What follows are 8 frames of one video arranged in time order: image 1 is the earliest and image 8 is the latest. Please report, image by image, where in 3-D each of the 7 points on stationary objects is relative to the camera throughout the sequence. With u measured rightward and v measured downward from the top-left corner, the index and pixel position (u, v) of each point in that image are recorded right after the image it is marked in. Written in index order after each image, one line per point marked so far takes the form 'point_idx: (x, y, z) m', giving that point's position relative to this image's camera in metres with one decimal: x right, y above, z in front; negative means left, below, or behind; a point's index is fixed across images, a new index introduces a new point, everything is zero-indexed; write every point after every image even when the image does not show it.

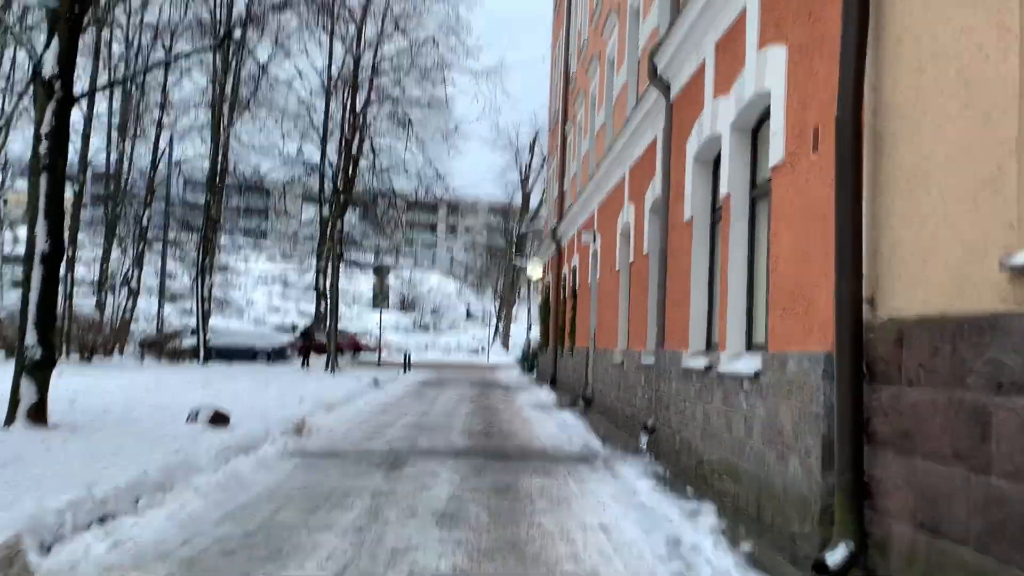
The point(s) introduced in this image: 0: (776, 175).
0: (+1.7, +0.7, +5.4) m
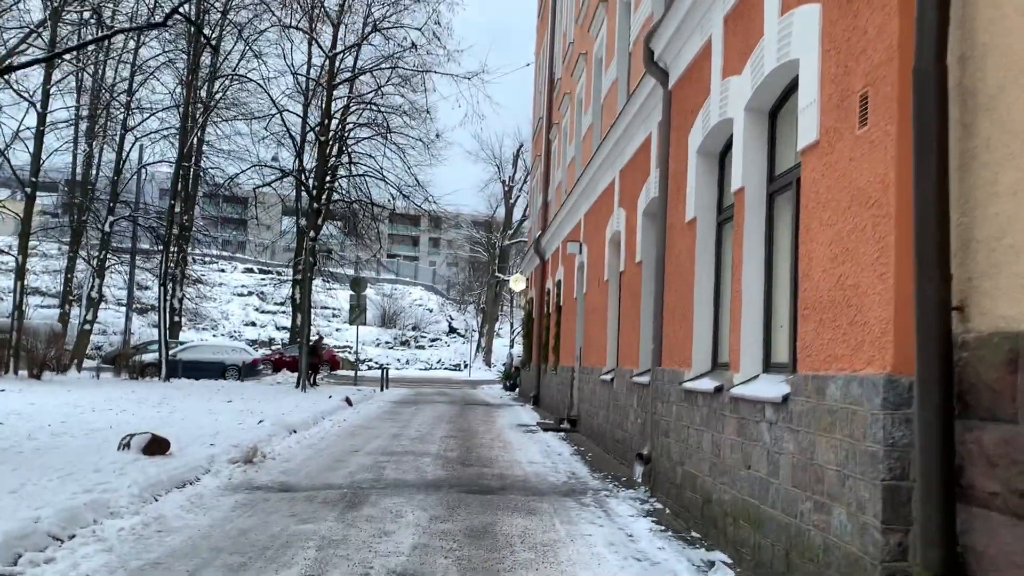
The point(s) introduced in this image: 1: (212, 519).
0: (+1.5, +0.7, +4.5) m
1: (-2.1, -1.6, +5.9) m
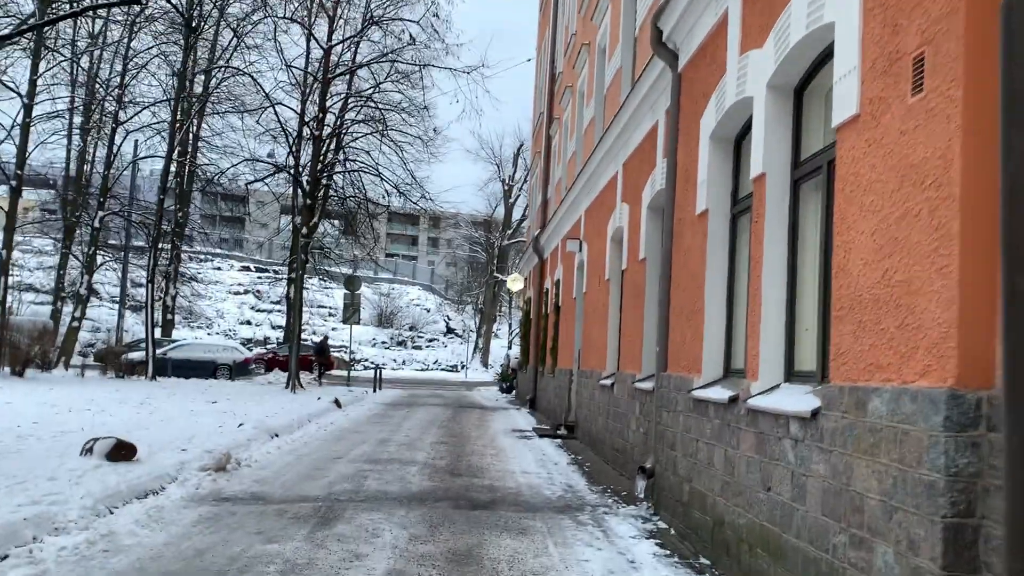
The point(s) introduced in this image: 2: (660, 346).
0: (+1.5, +0.7, +3.9) m
1: (-2.2, -1.6, +5.3) m
2: (+1.2, -0.5, +7.0) m
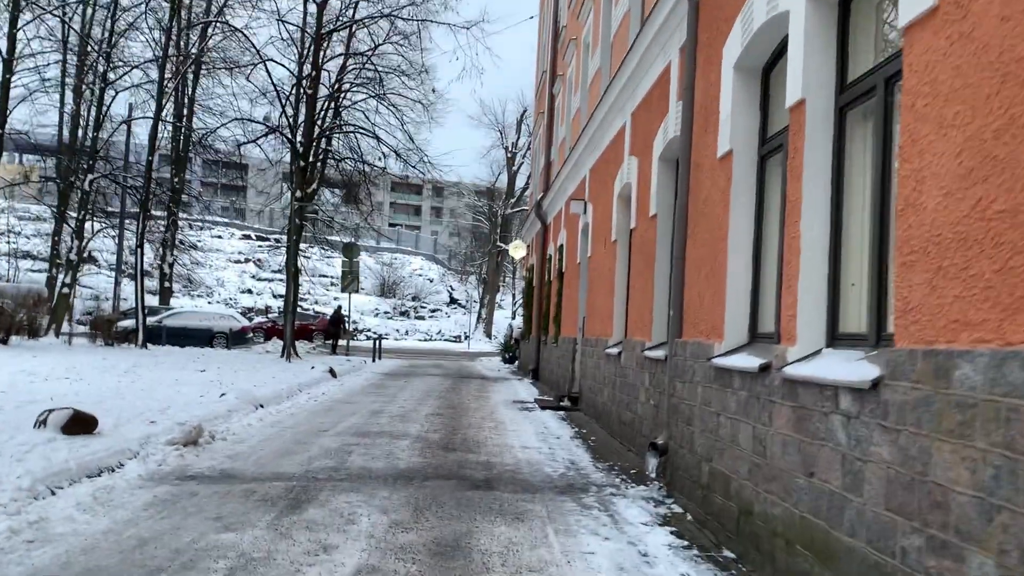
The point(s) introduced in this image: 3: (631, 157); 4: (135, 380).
0: (+1.5, +0.9, +3.1) m
1: (-2.2, -1.3, +4.7) m
2: (+1.2, -0.2, +6.3) m
3: (+1.3, +1.4, +9.2) m
4: (-5.5, -1.4, +12.6) m
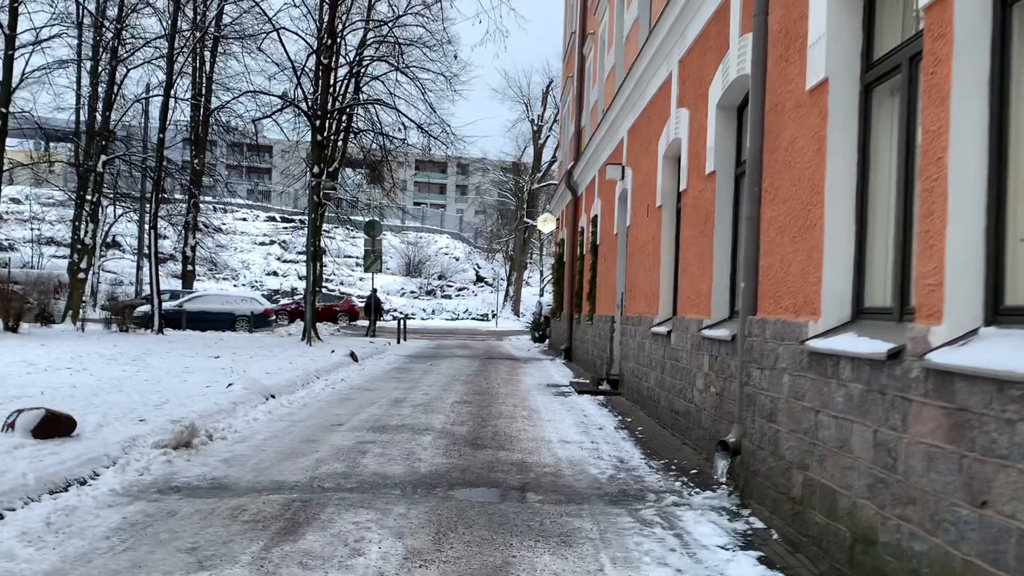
0: (+1.6, +1.0, +2.0) m
1: (-2.0, -1.2, +3.7) m
2: (+1.4, 0.0, +5.2) m
3: (+1.6, +1.7, +8.1) m
4: (-5.1, -1.1, +11.8) m
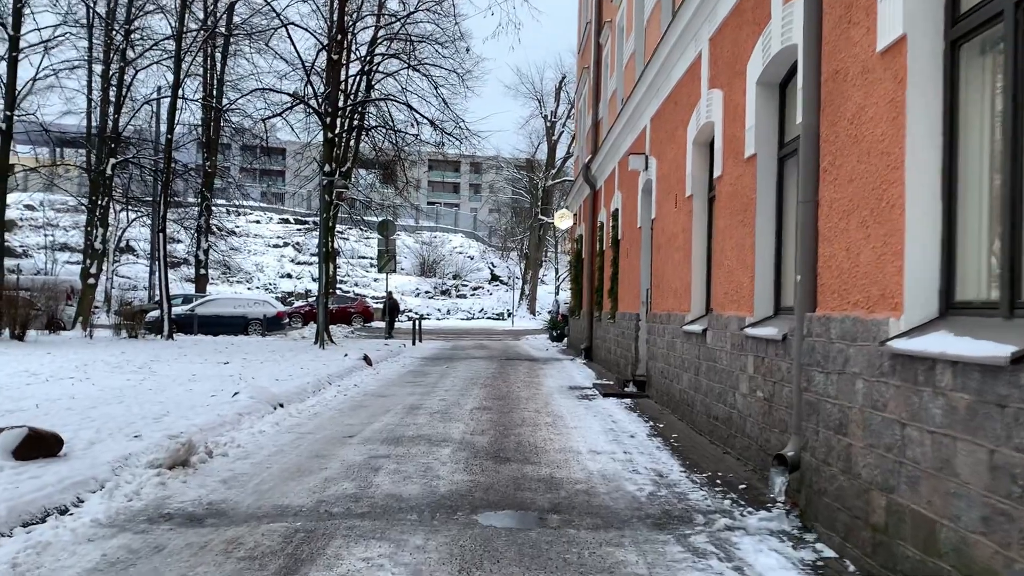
0: (+1.7, +1.1, +1.4) m
1: (-1.8, -1.2, +3.2) m
2: (+1.6, +0.1, +4.6) m
3: (+1.7, +1.7, +7.5) m
4: (-4.8, -1.2, +11.3) m
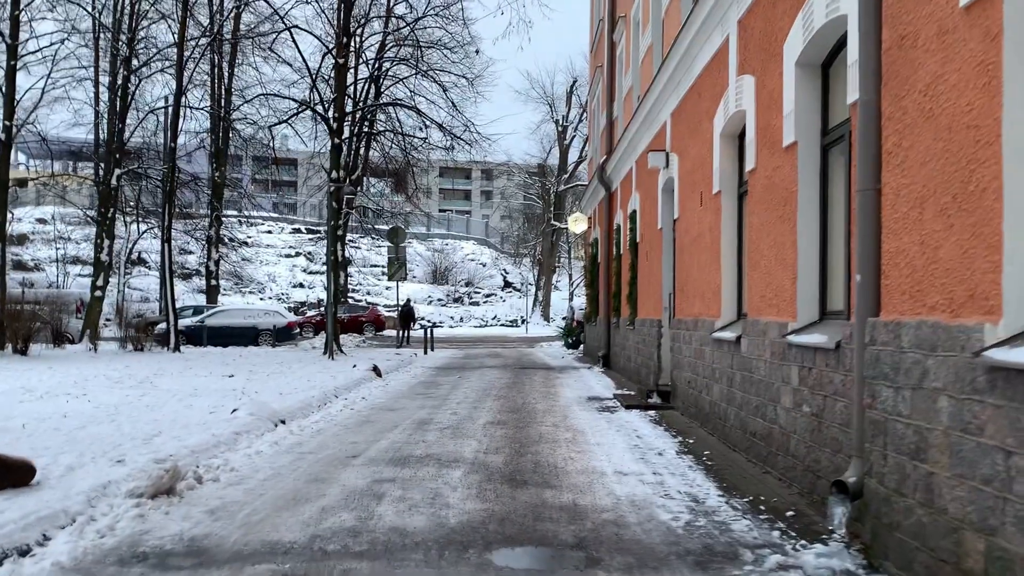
0: (+1.7, +1.1, +0.8) m
1: (-1.8, -1.2, +2.7) m
2: (+1.6, +0.1, +4.0) m
3: (+1.9, +1.7, +6.9) m
4: (-4.6, -1.3, +10.8) m
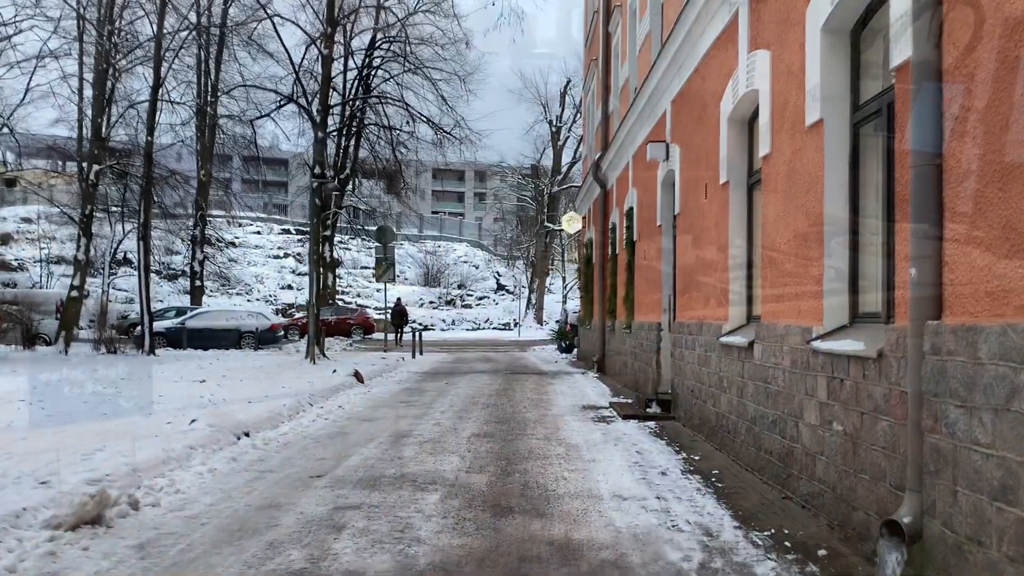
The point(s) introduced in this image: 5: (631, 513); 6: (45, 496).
0: (+1.6, +1.1, +0.1) m
1: (-1.8, -1.2, +1.9) m
2: (+1.6, +0.1, +3.3) m
3: (+1.8, +1.7, +6.2) m
4: (-4.8, -1.3, +10.0) m
5: (+0.7, -1.3, +4.9) m
6: (-2.6, -1.1, +4.7) m
